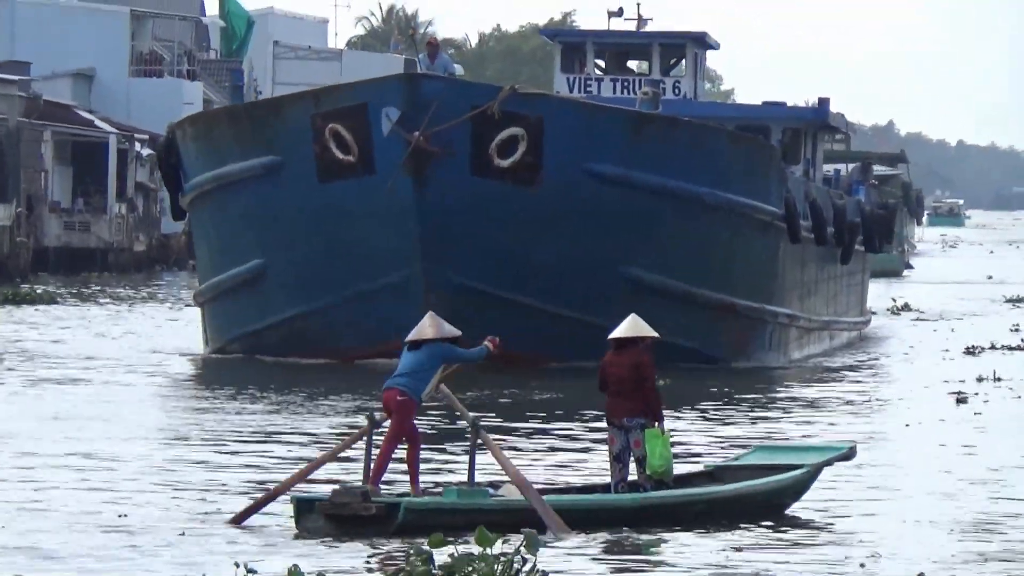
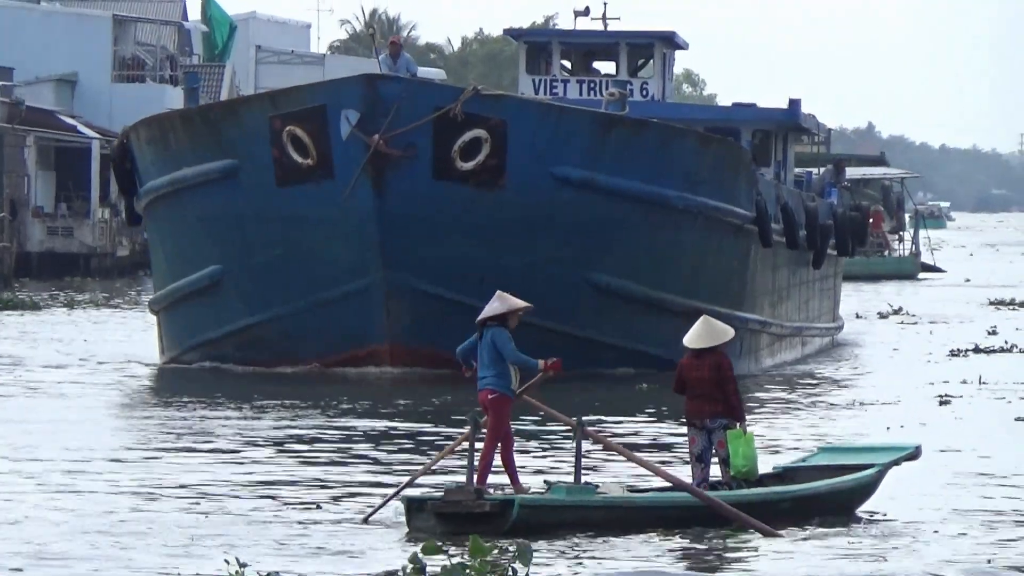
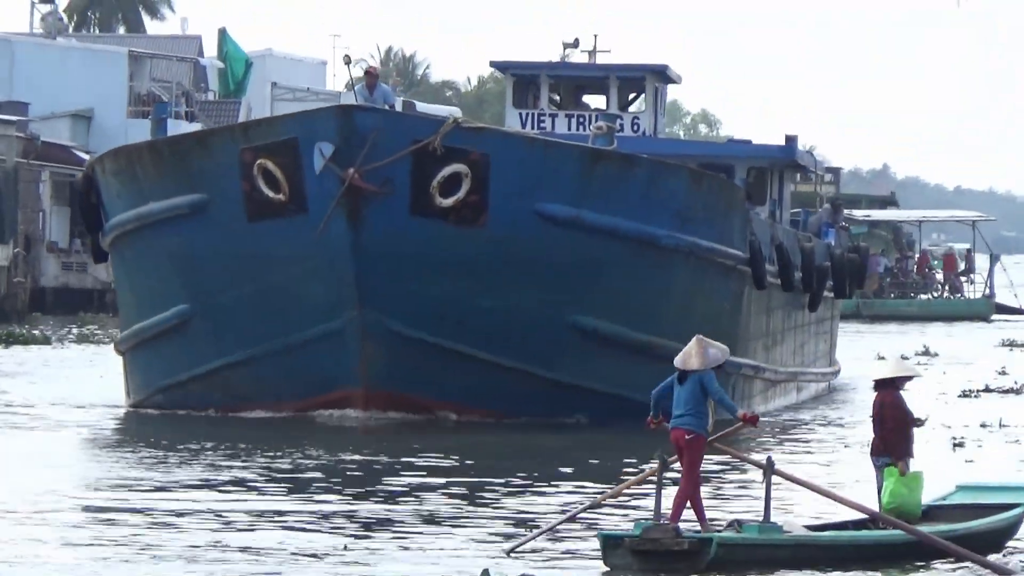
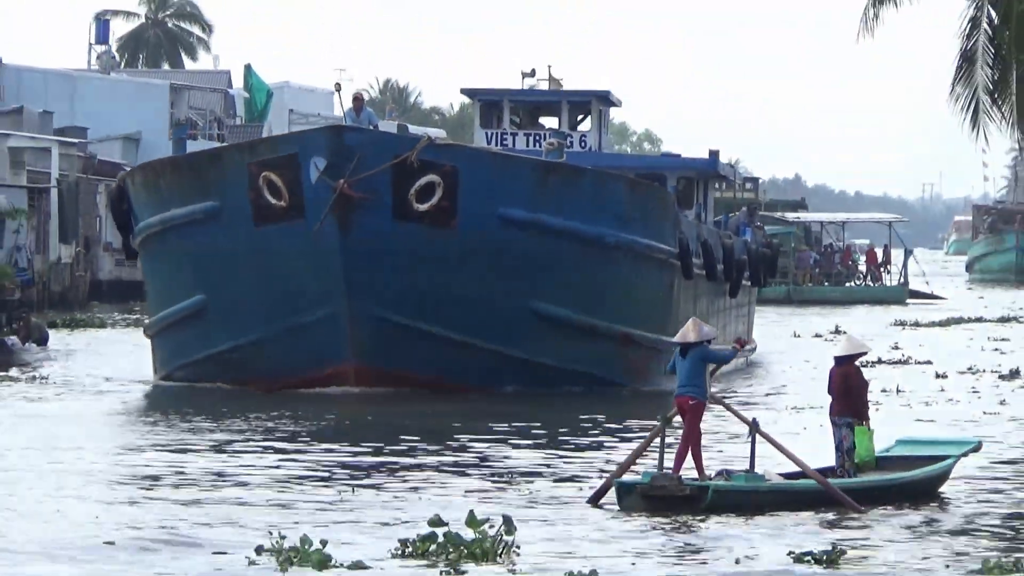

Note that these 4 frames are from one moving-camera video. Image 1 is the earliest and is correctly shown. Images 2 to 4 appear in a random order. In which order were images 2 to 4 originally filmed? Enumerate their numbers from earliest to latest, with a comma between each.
2, 3, 4
